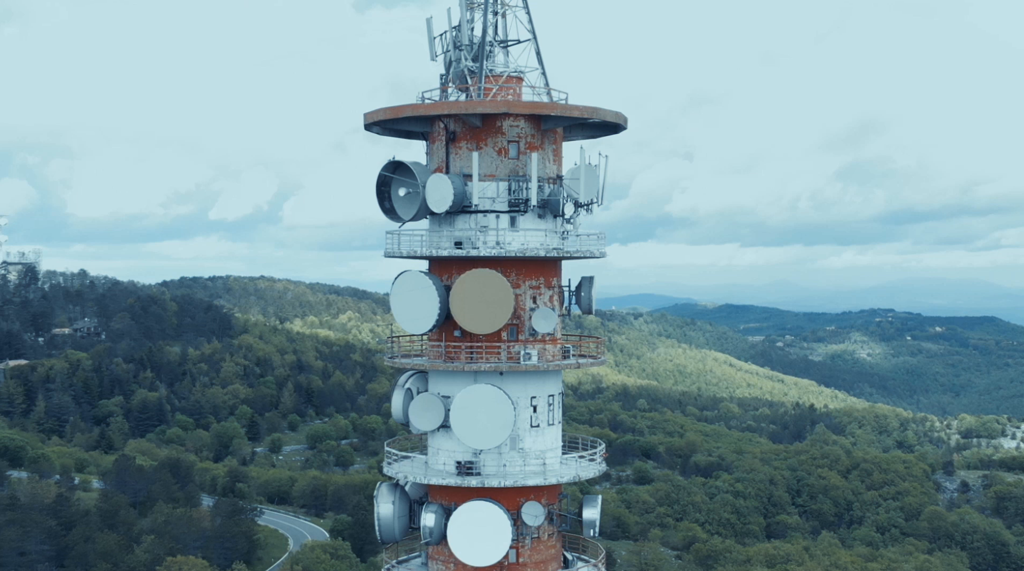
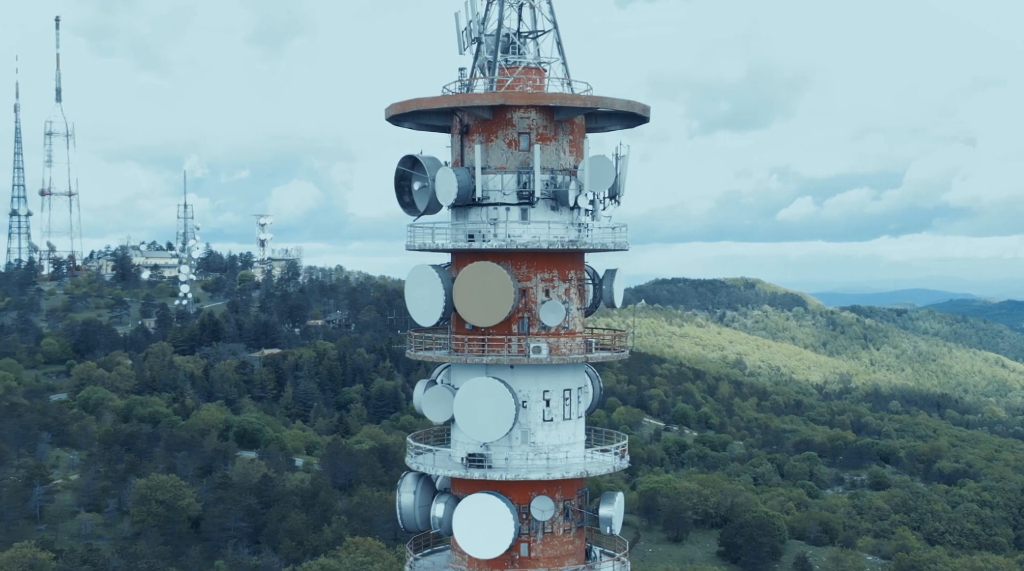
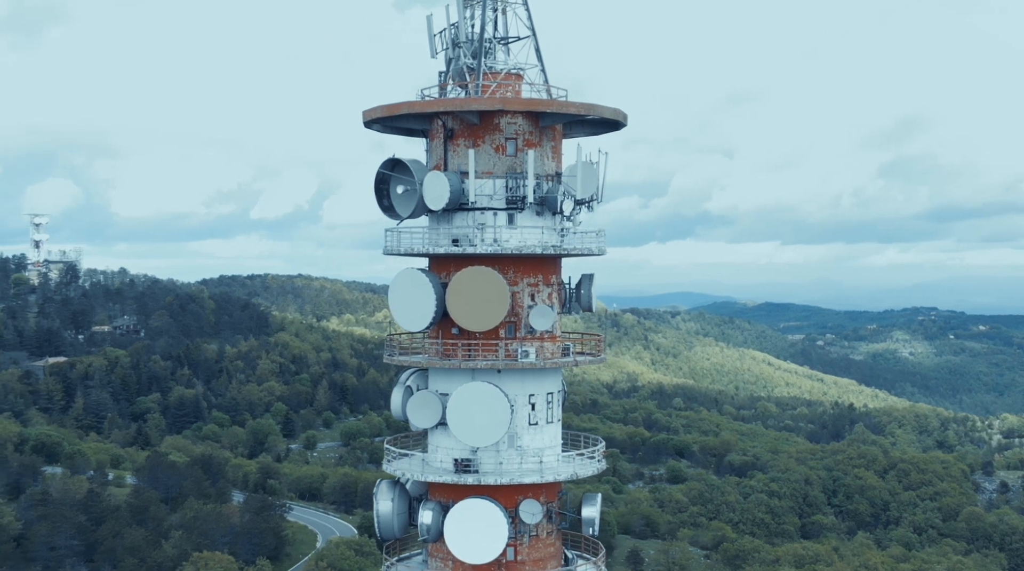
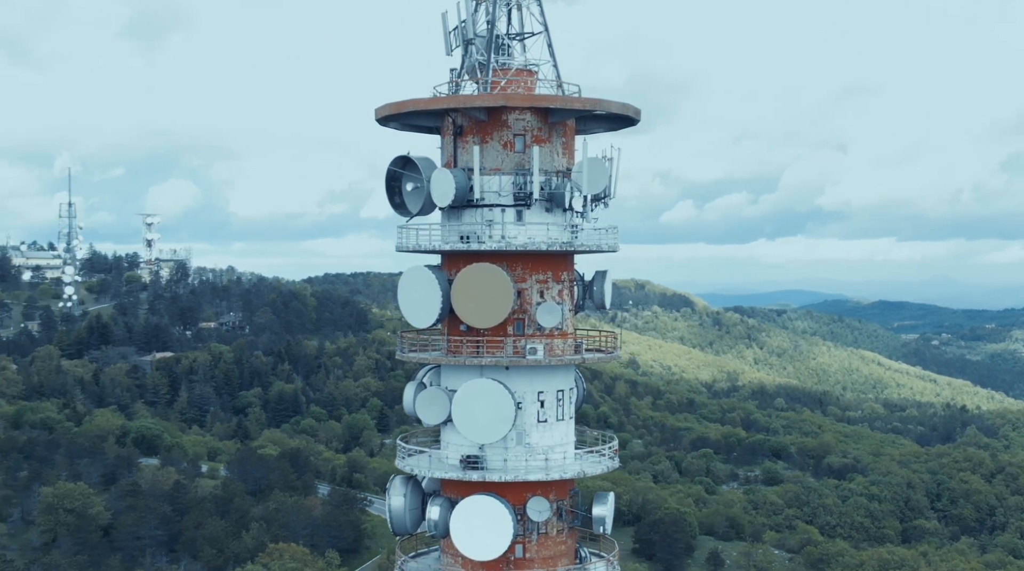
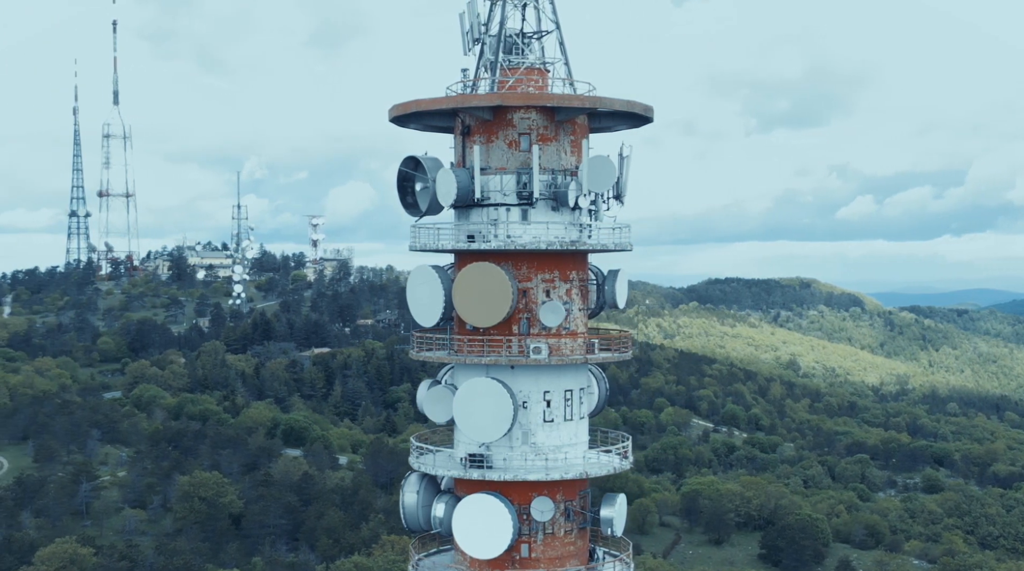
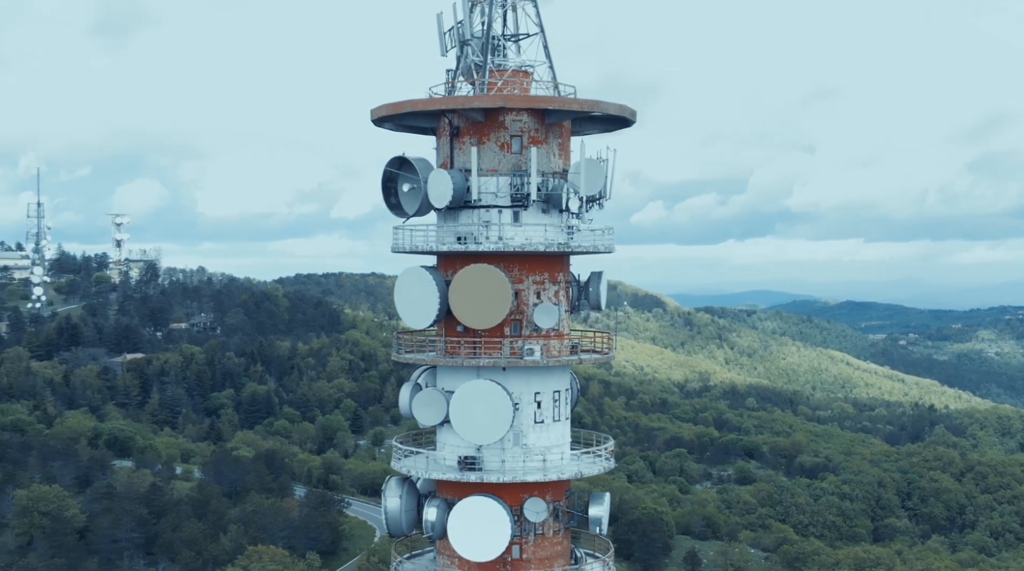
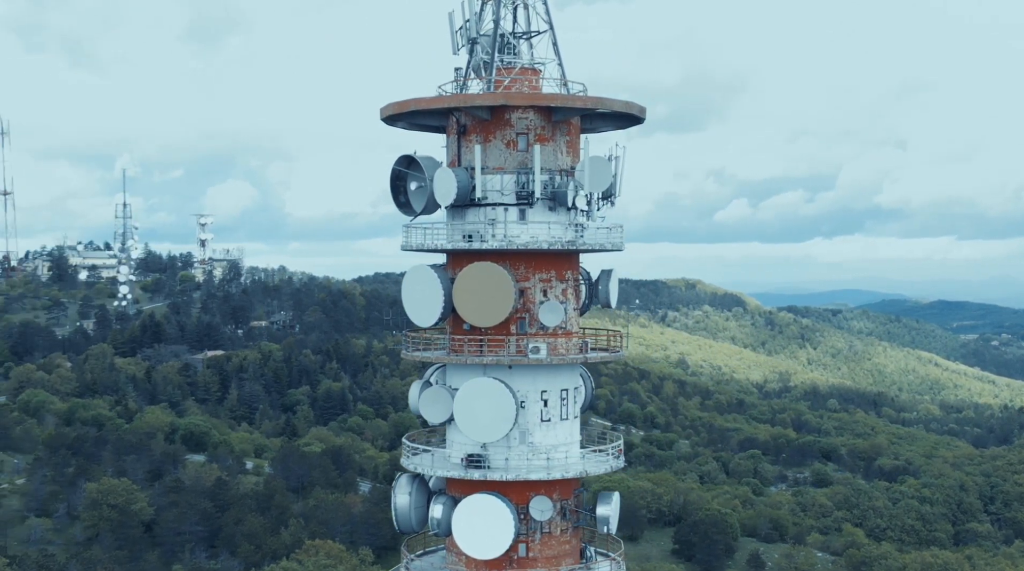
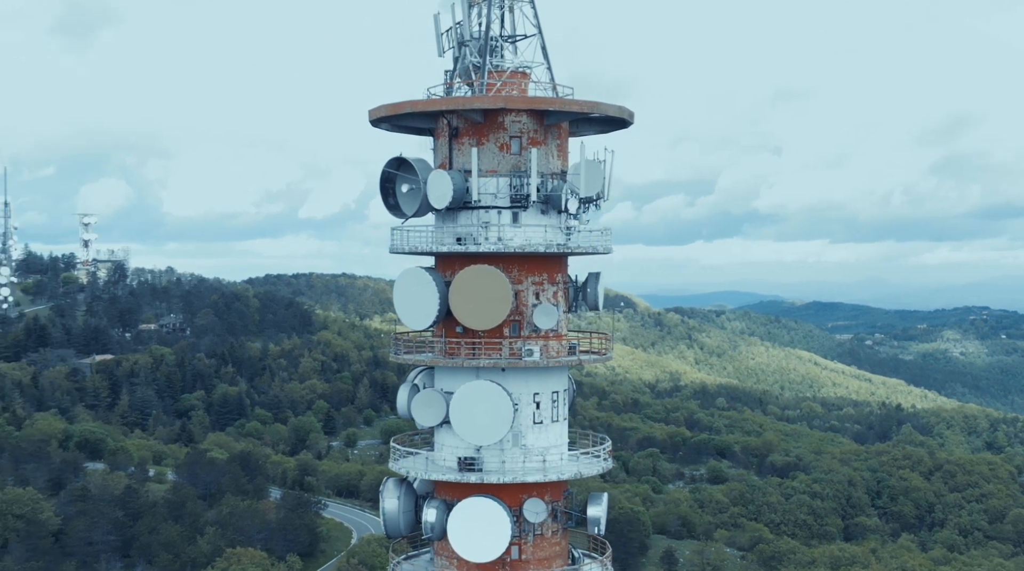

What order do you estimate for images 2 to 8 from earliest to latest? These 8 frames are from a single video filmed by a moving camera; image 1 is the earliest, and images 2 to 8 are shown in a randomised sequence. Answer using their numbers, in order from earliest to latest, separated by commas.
3, 8, 6, 4, 7, 2, 5
